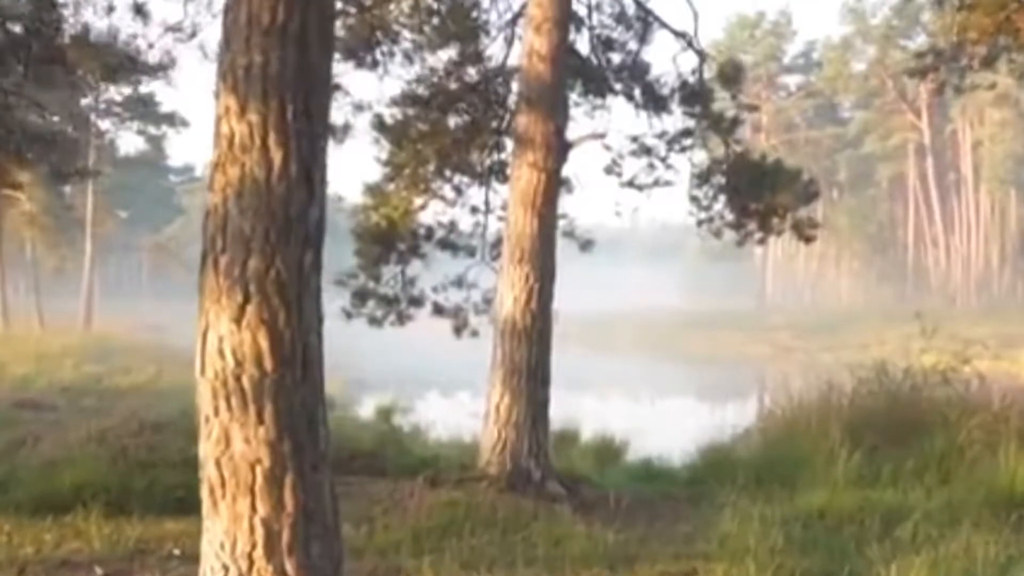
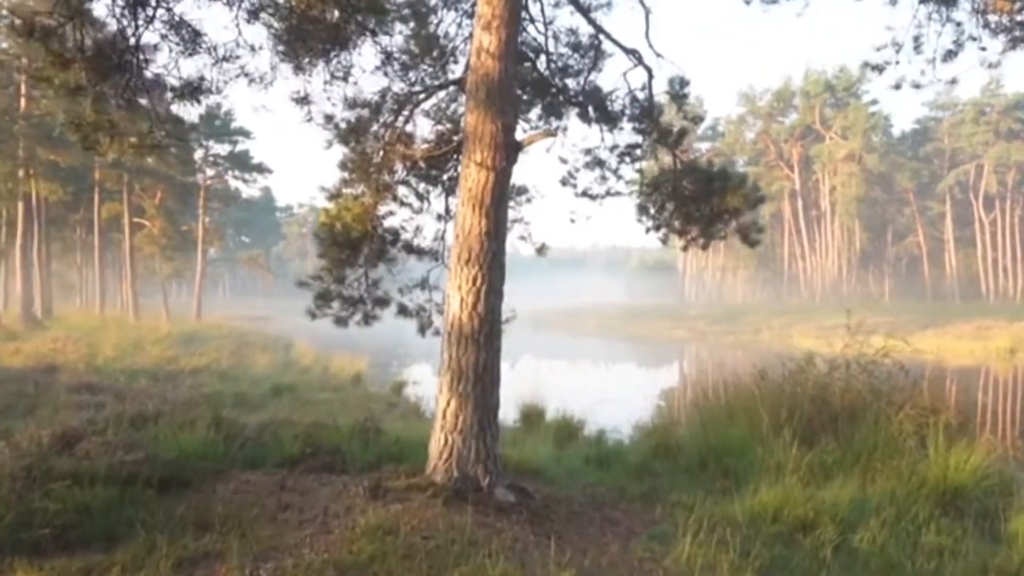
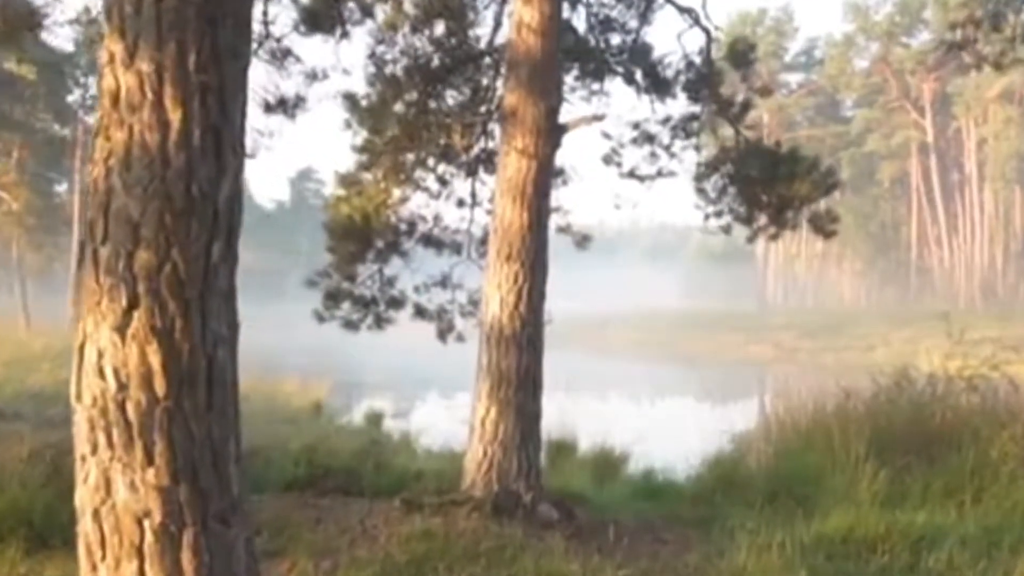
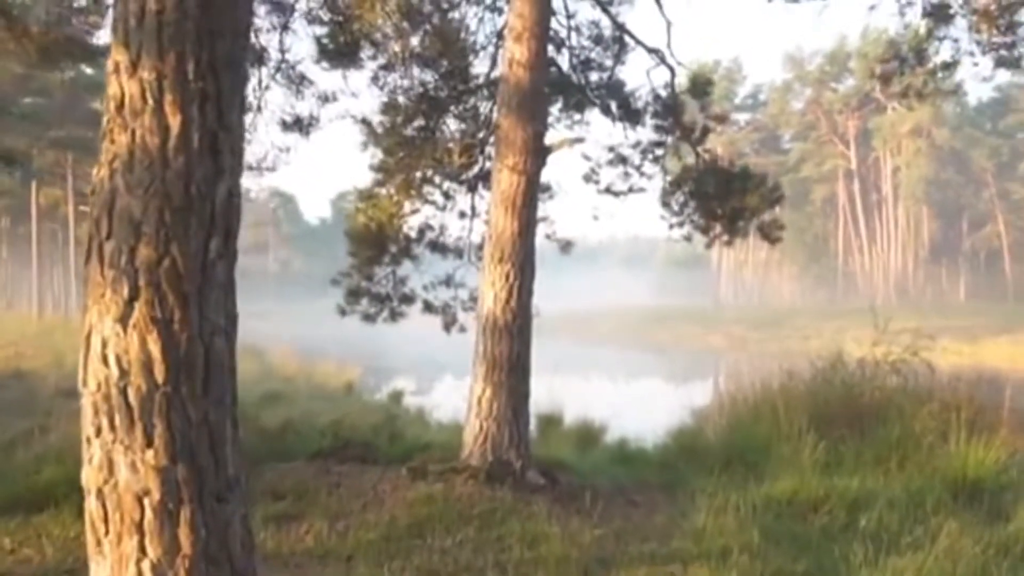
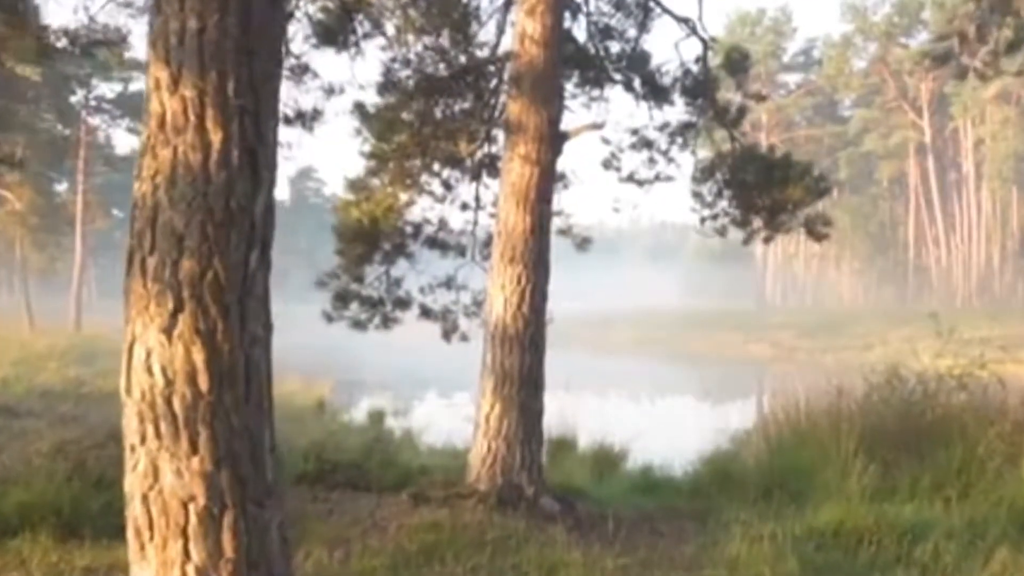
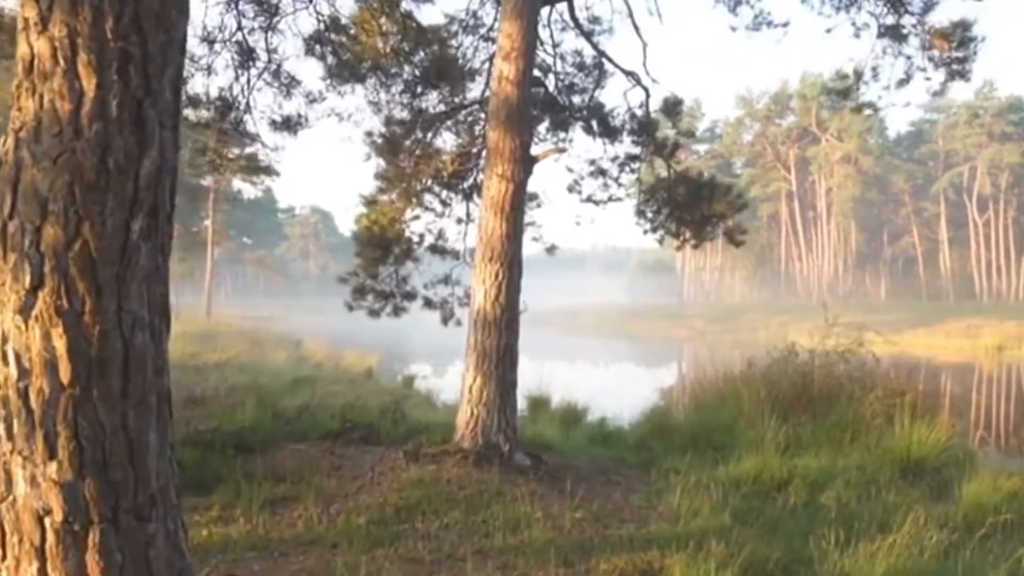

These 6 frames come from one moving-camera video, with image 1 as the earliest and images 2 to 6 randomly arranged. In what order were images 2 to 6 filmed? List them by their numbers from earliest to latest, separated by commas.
5, 3, 4, 6, 2
